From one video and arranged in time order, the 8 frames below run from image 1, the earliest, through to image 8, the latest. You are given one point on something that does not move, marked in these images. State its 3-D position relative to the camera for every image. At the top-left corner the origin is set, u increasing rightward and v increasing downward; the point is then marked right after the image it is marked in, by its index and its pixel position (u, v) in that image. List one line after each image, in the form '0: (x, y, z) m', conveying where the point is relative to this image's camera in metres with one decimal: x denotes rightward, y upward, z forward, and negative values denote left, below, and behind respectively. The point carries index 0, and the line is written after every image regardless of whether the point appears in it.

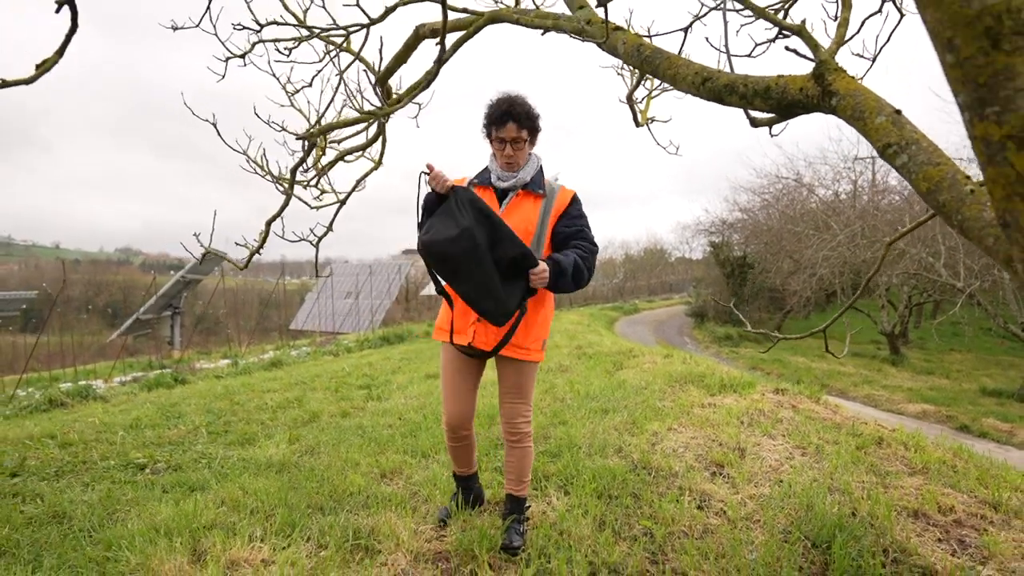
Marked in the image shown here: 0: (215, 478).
0: (-1.7, -1.1, +3.4) m
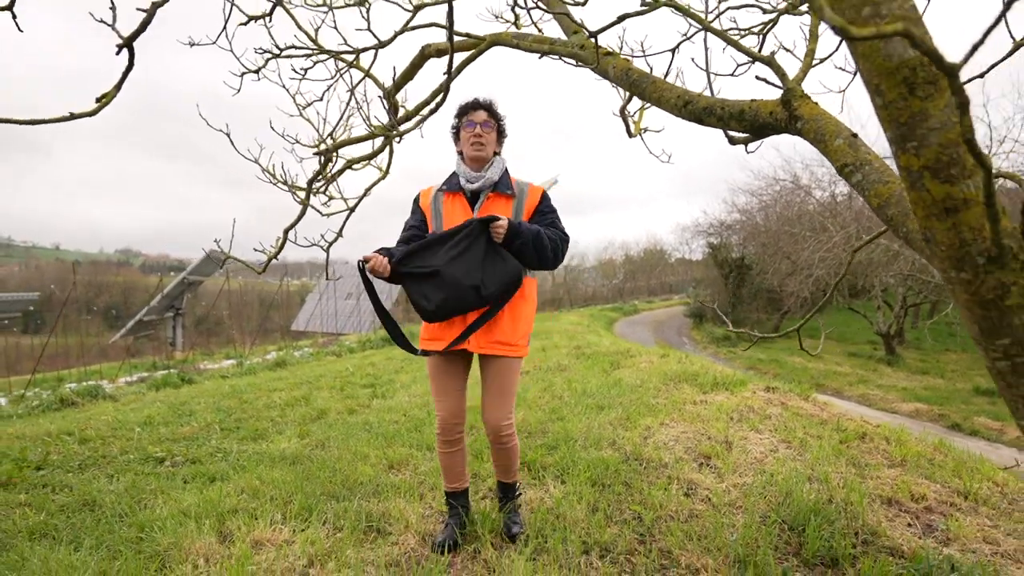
0: (-1.7, -1.1, +3.6) m
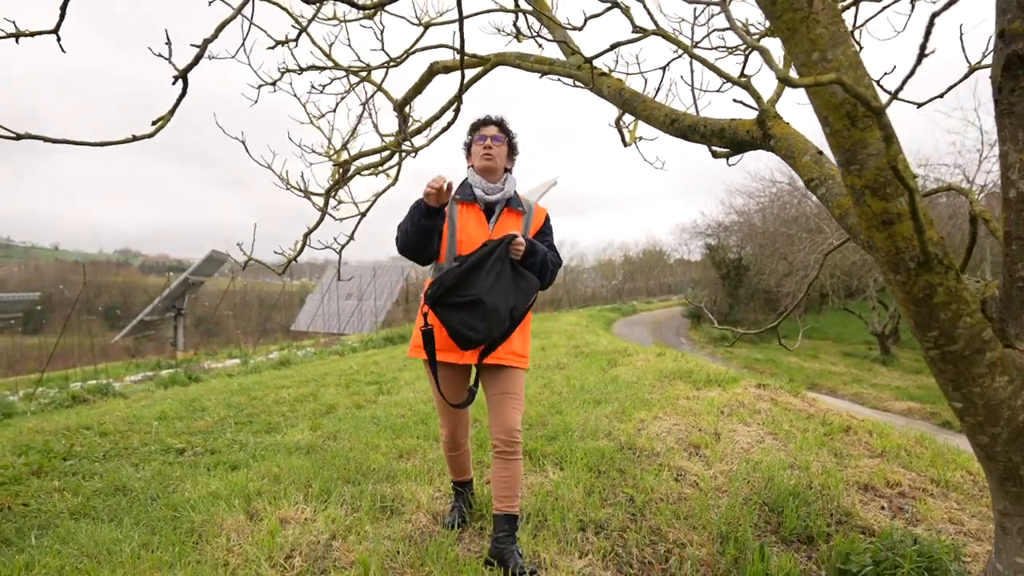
0: (-1.7, -1.1, +3.8) m
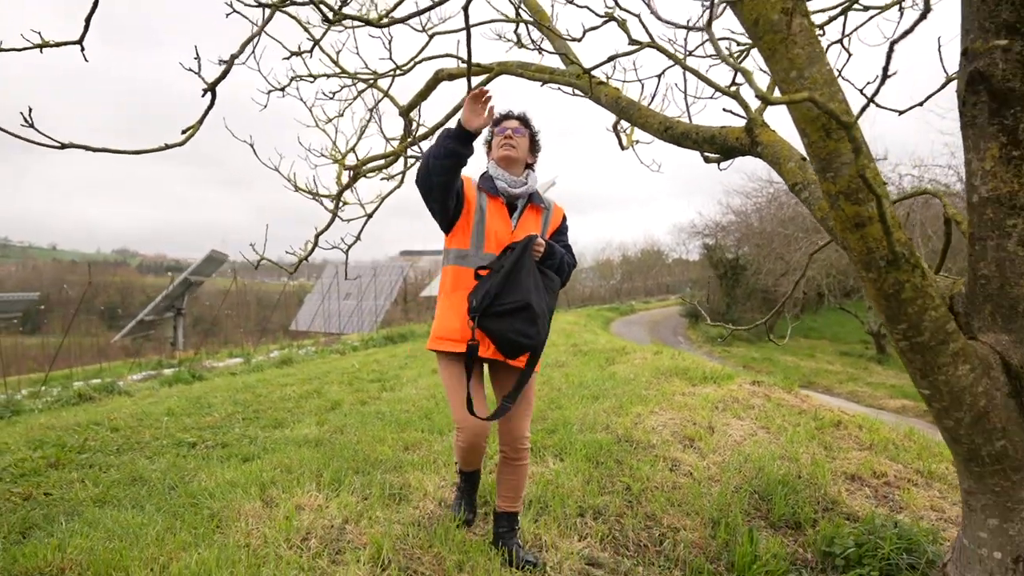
0: (-1.7, -1.1, +3.9) m
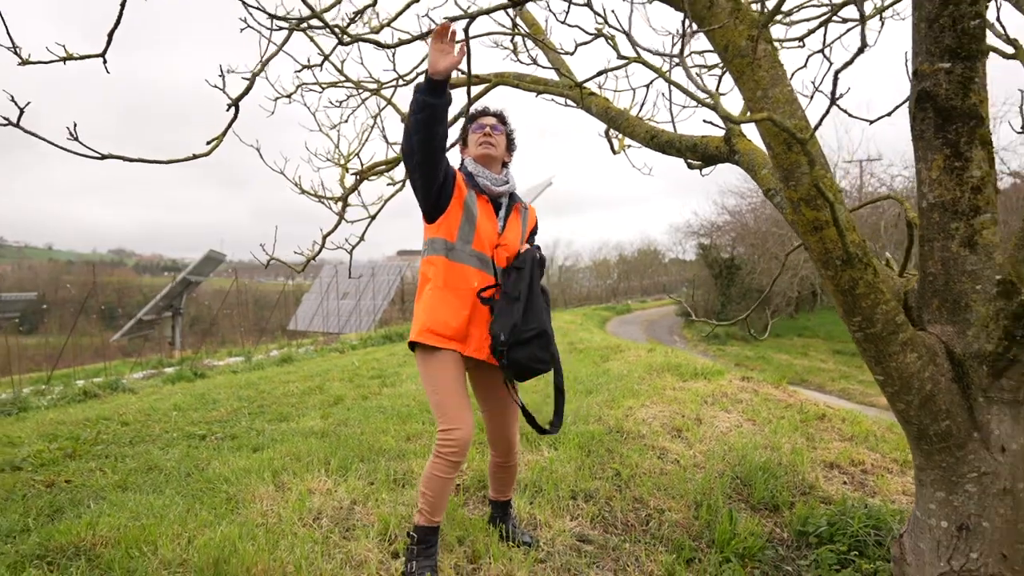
0: (-1.7, -1.1, +4.1) m
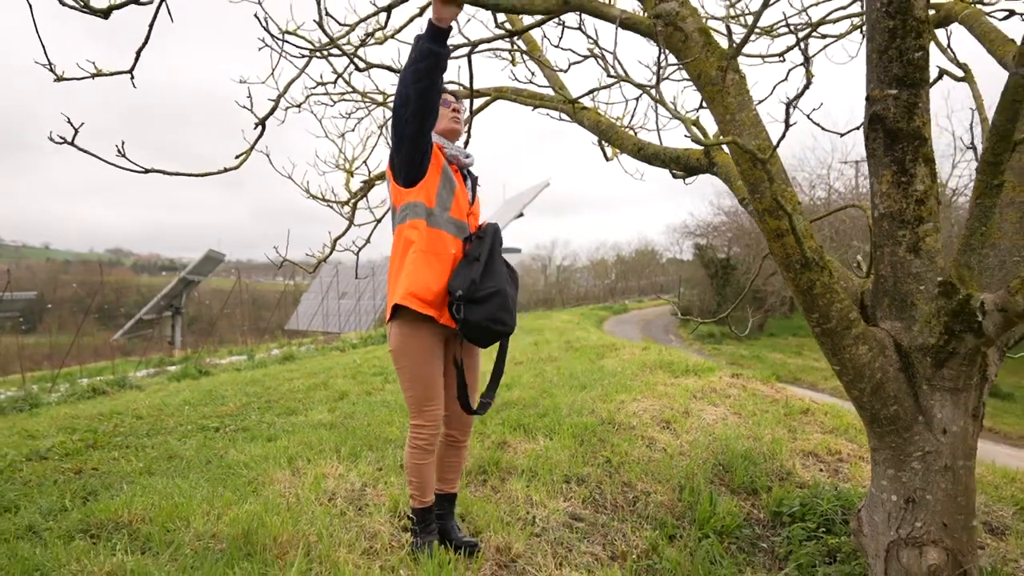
0: (-1.7, -1.1, +4.4) m
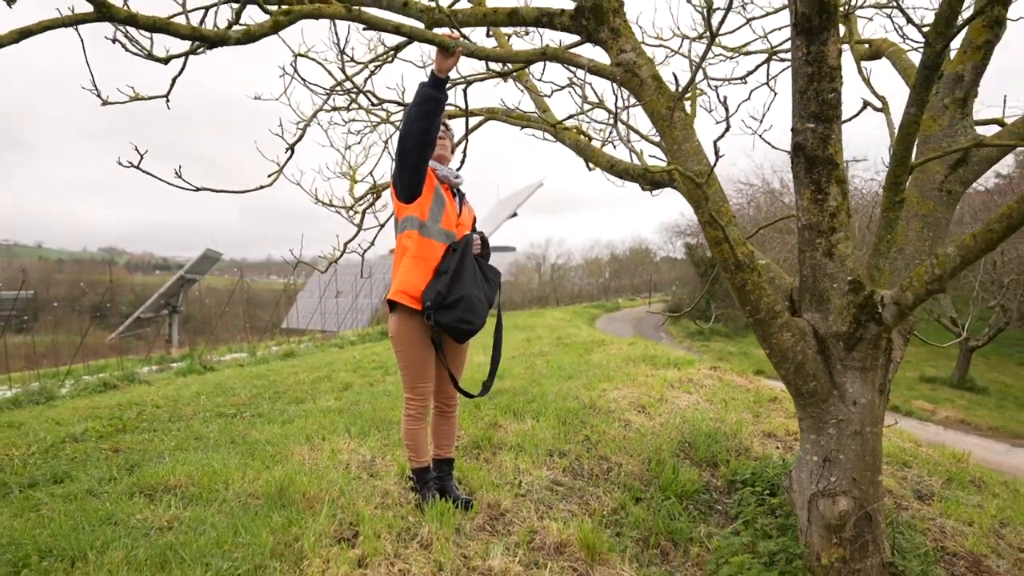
0: (-1.8, -1.0, +4.8) m
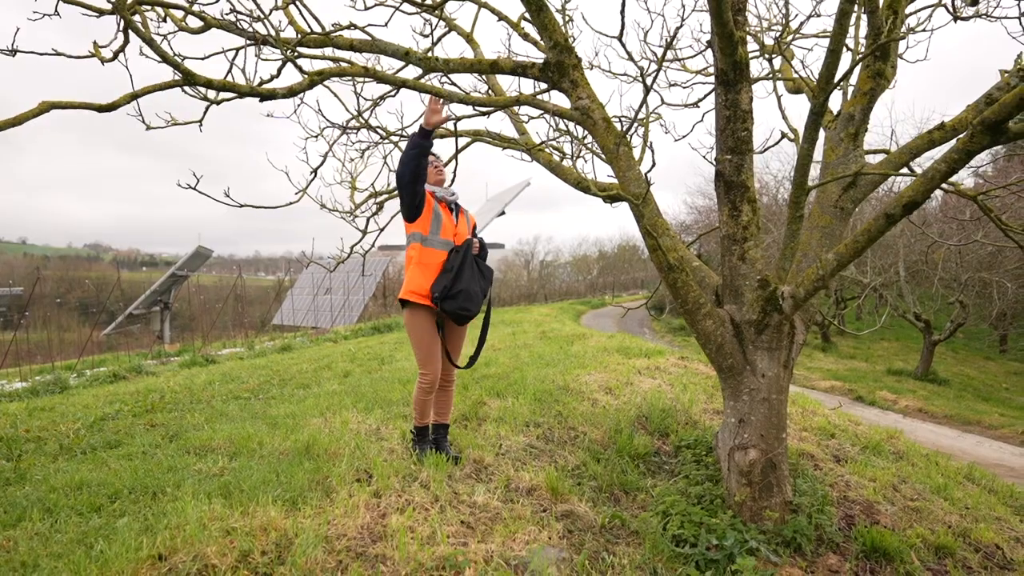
0: (-1.9, -1.0, +5.5) m
